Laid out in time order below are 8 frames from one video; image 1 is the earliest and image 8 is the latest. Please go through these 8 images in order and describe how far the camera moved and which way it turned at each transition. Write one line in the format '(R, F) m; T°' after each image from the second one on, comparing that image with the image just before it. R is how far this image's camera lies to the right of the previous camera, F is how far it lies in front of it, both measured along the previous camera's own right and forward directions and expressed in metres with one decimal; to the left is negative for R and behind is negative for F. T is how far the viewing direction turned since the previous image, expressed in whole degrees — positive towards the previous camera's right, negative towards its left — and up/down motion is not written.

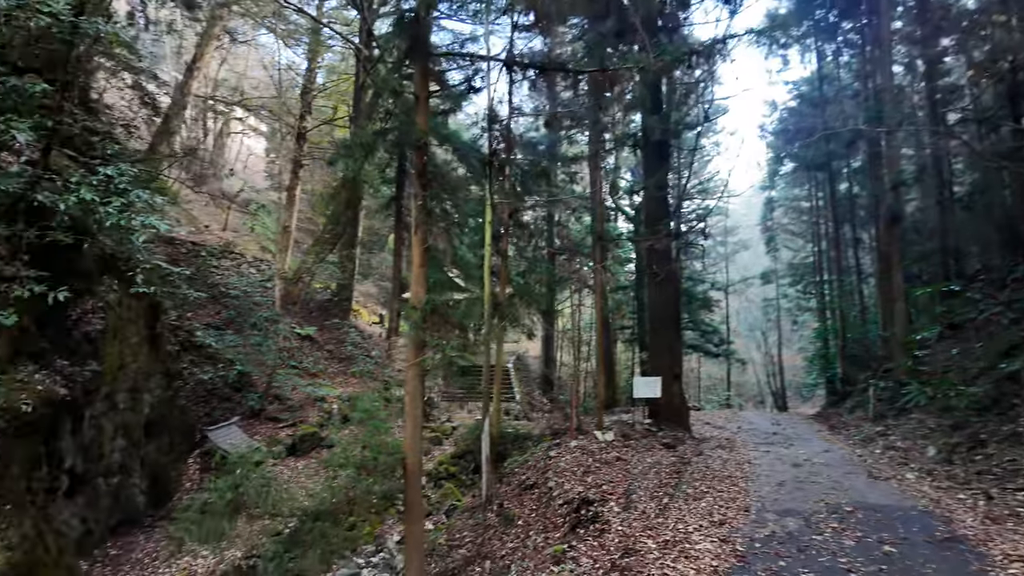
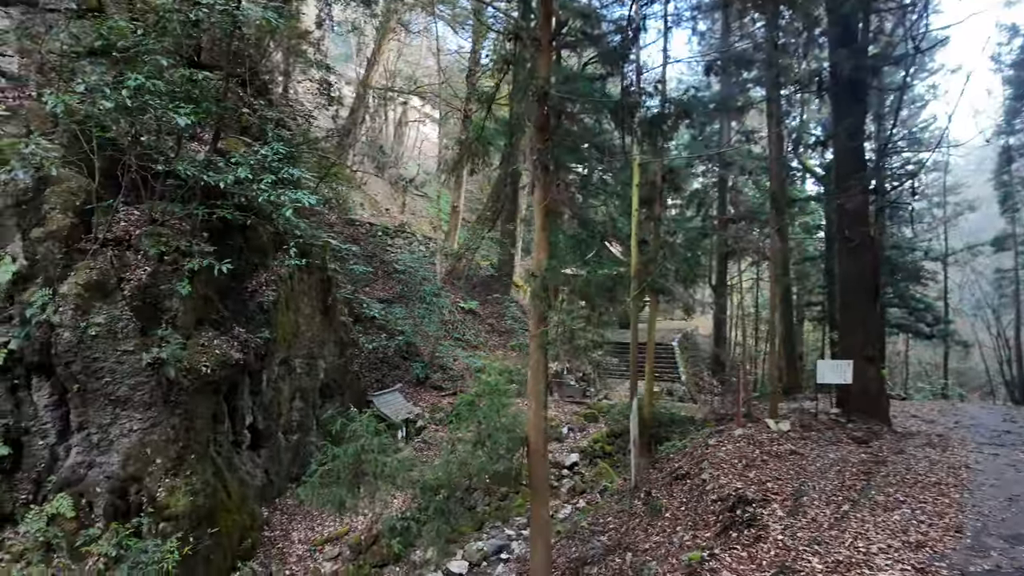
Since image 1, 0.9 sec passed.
(+0.3, +0.5) m; -16°
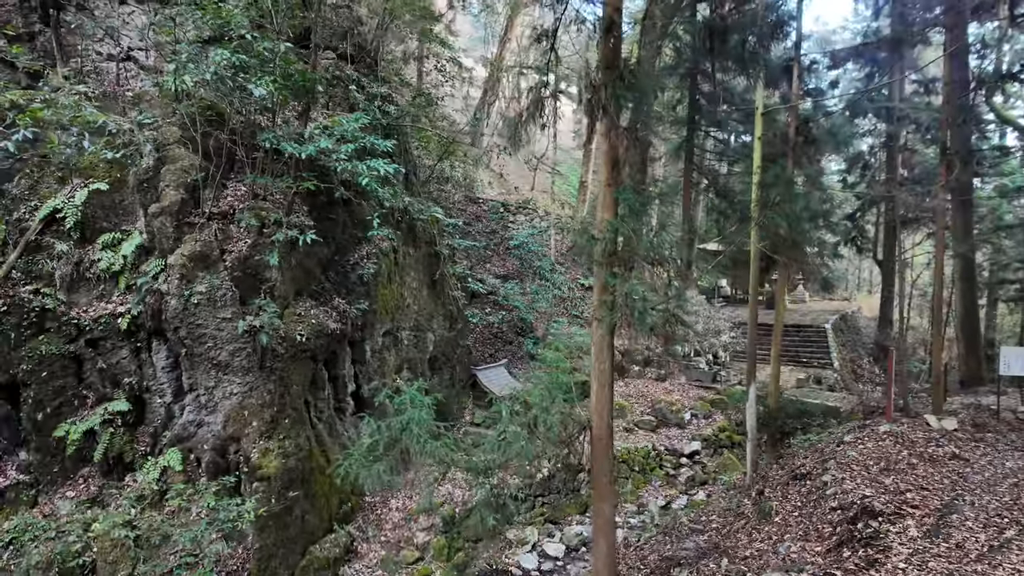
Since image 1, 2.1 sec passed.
(+0.5, +0.5) m; -13°
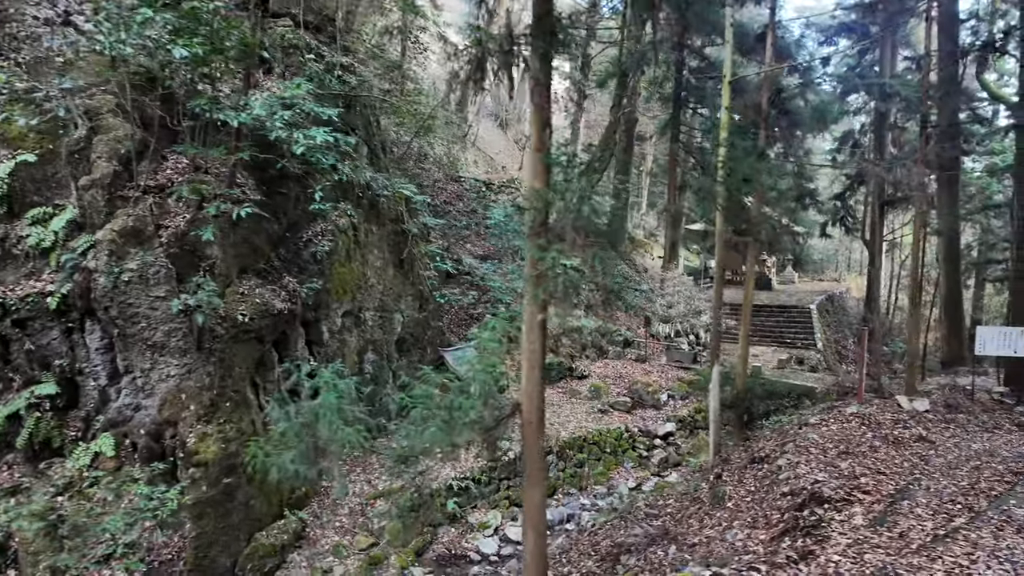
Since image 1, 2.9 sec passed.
(+0.5, +0.3) m; 0°
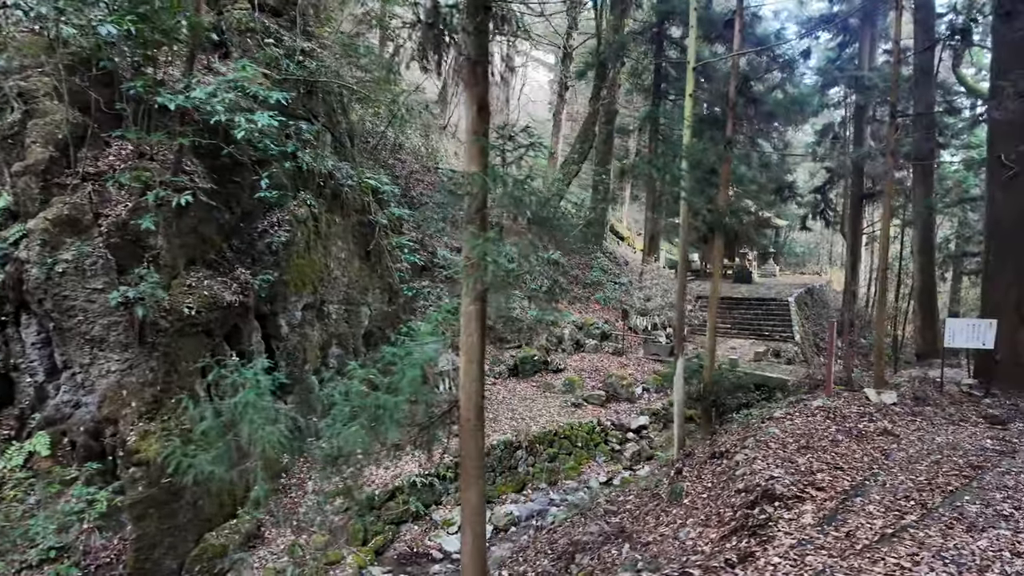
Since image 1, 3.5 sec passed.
(+0.3, +0.2) m; +1°
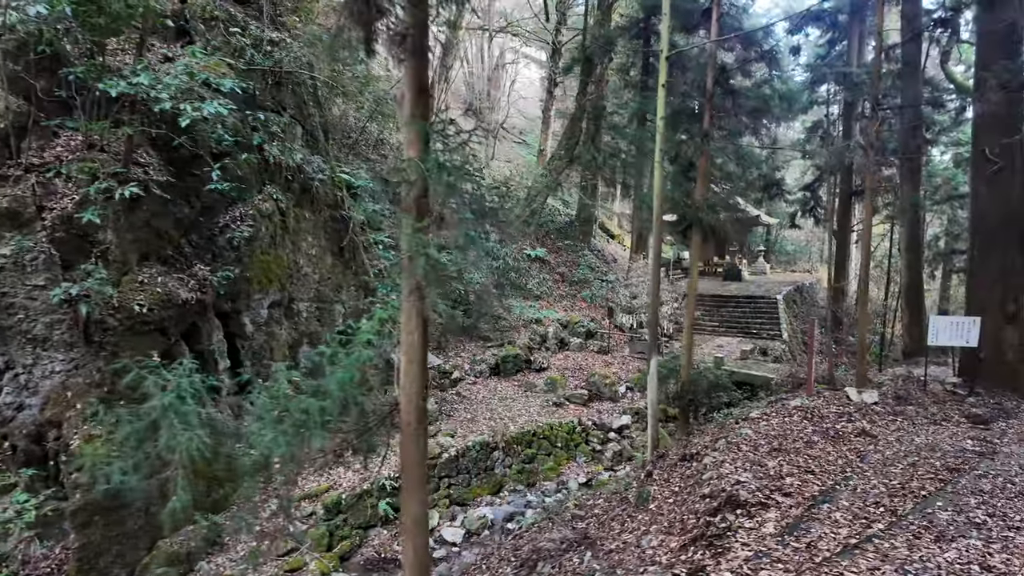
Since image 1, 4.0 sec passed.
(+0.3, +0.2) m; +1°
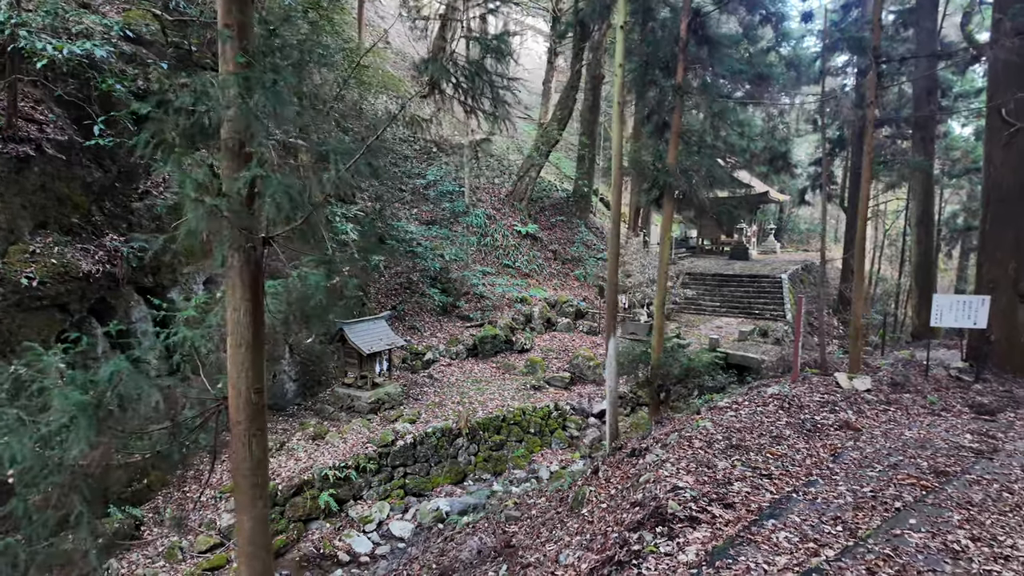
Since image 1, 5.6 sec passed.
(+0.7, +0.7) m; -1°
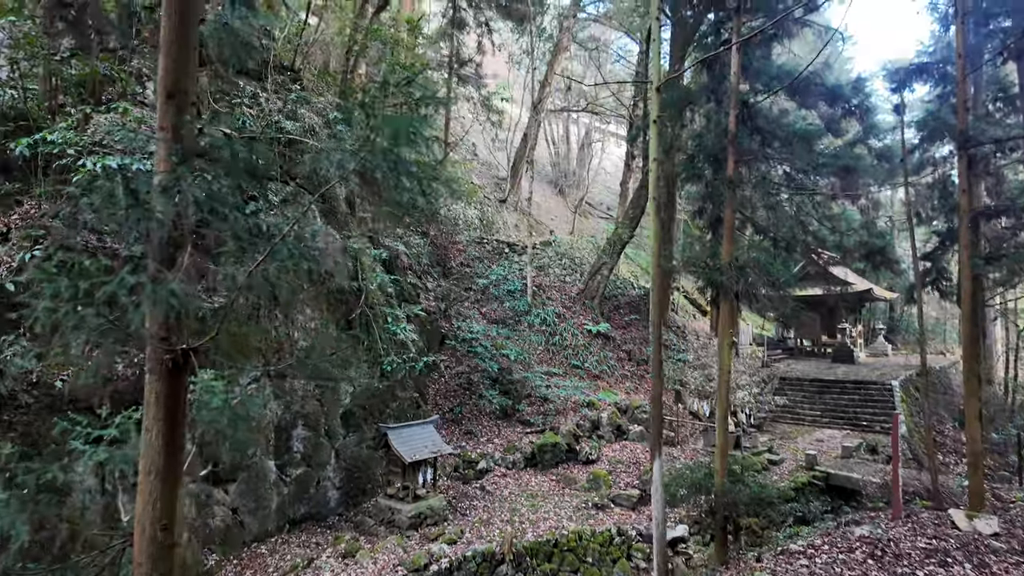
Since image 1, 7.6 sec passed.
(+0.5, +0.5) m; -9°
